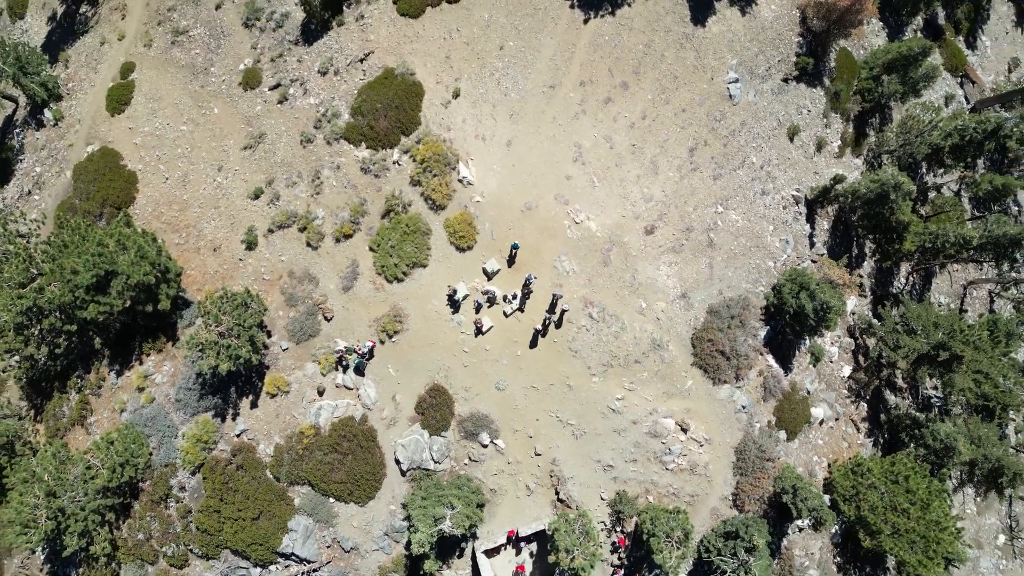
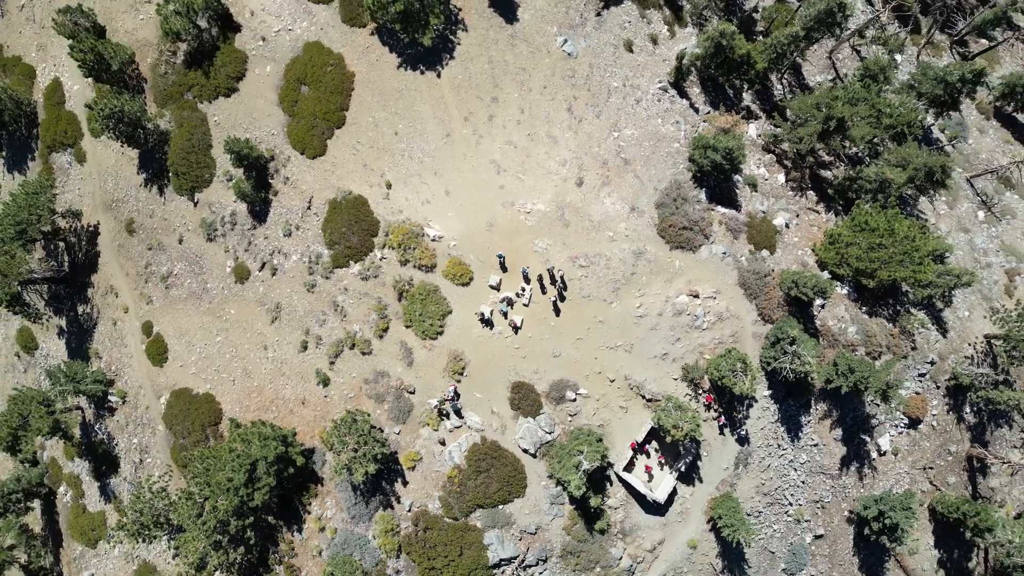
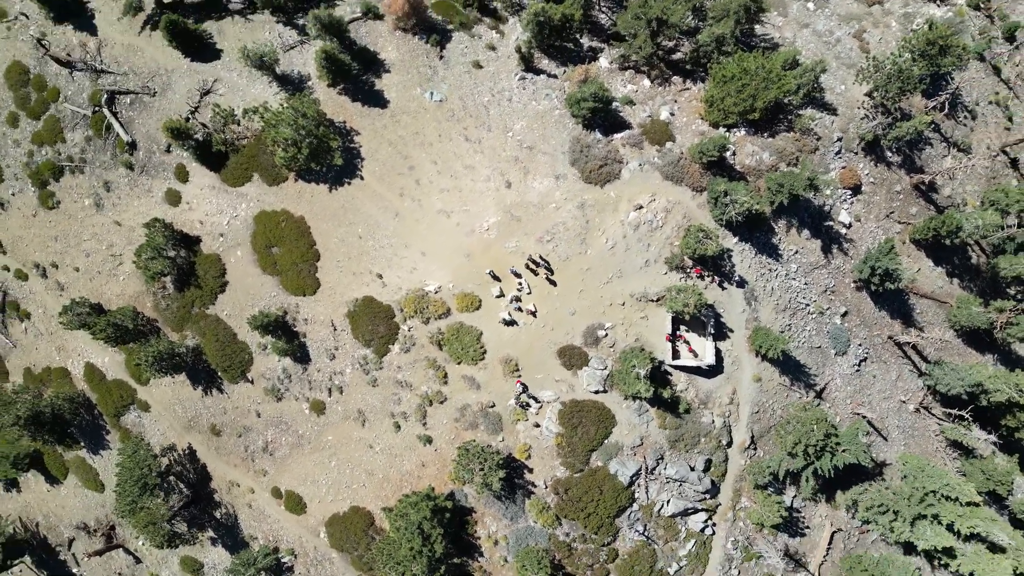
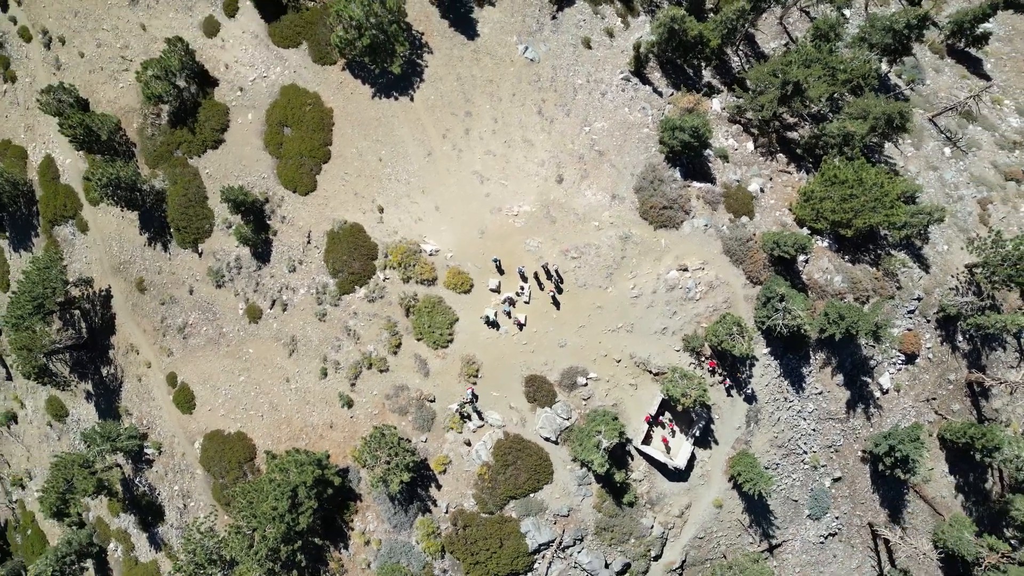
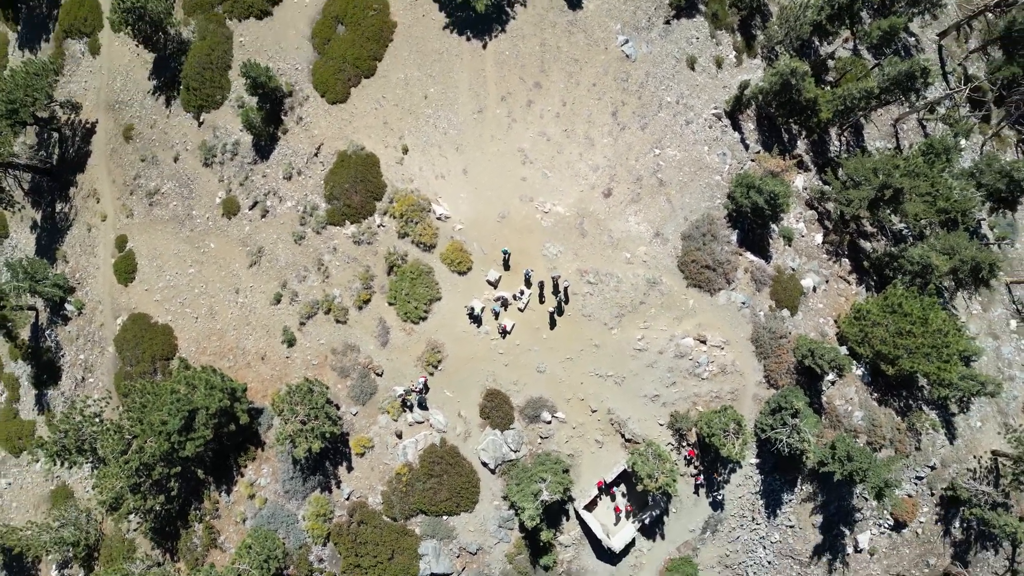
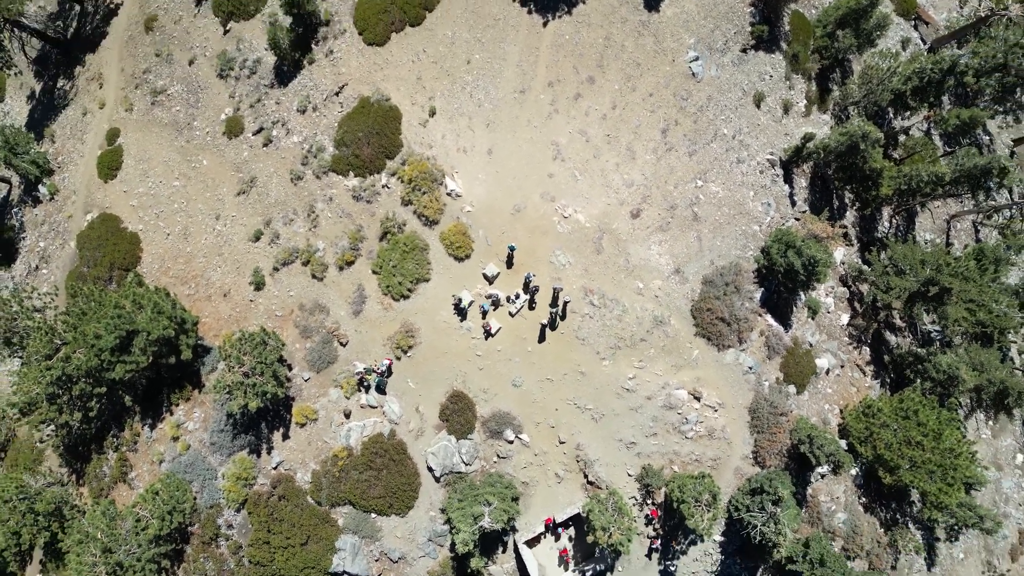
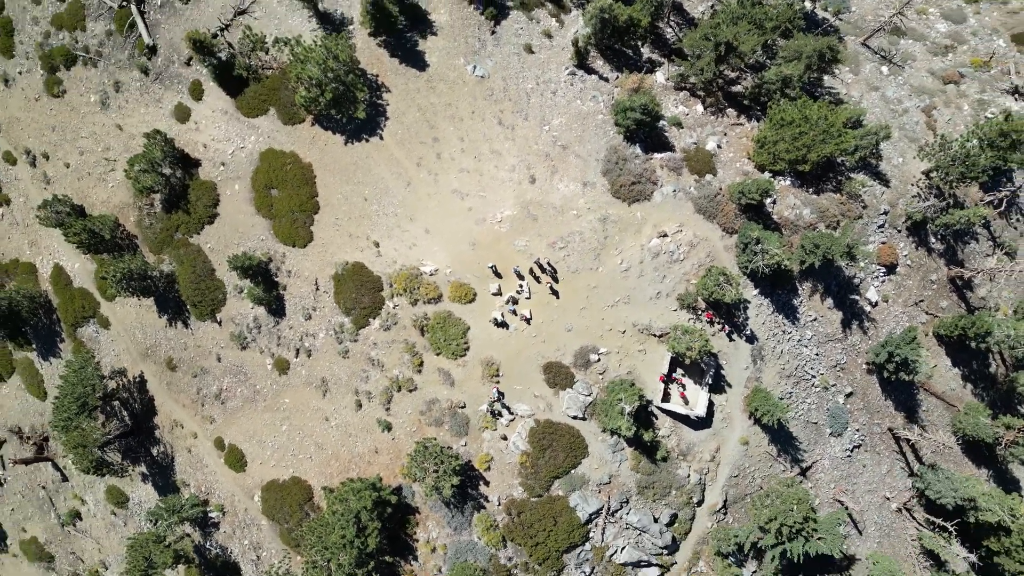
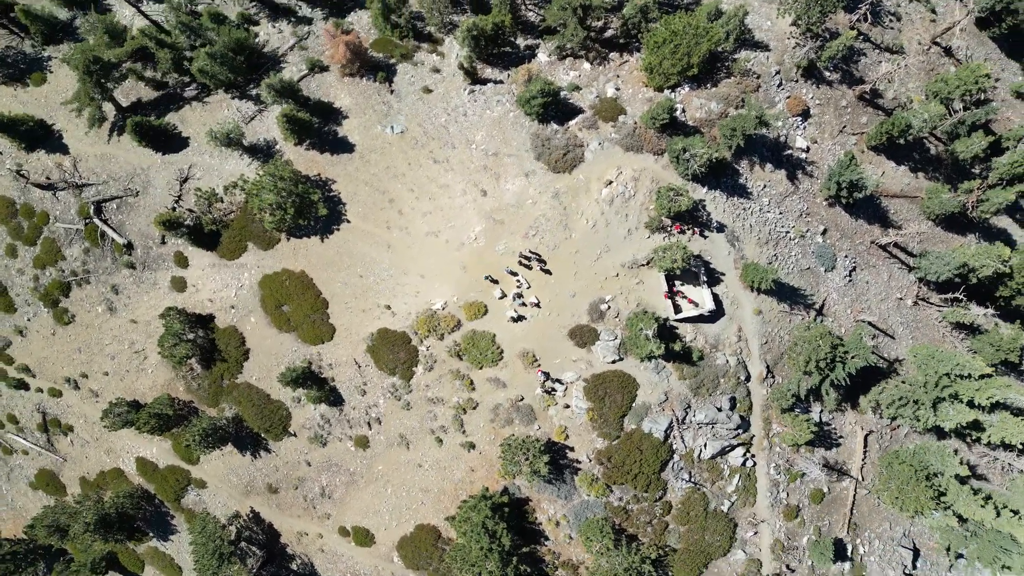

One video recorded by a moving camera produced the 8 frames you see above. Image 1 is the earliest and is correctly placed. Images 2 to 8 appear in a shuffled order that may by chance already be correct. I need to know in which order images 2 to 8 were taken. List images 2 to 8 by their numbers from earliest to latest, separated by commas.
6, 5, 2, 4, 7, 3, 8
